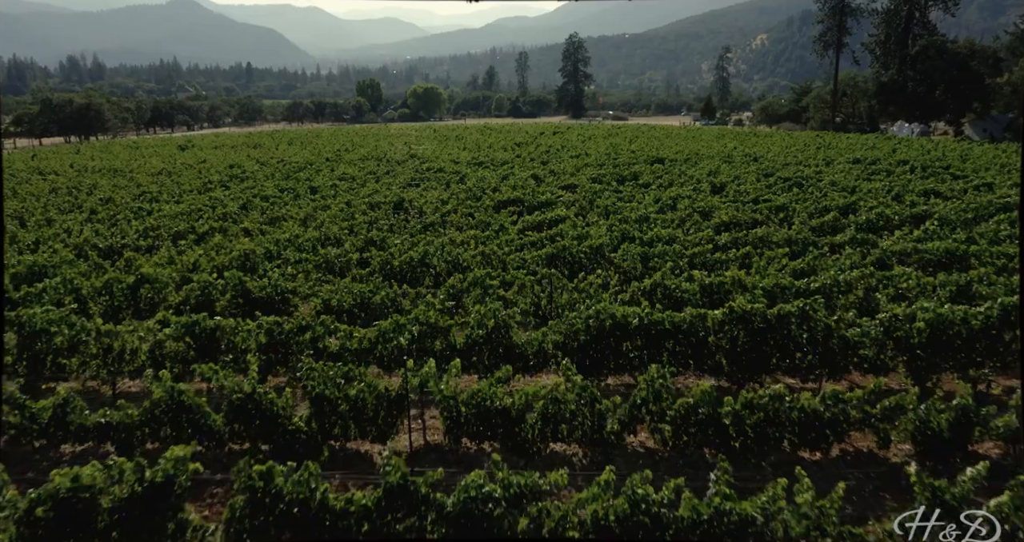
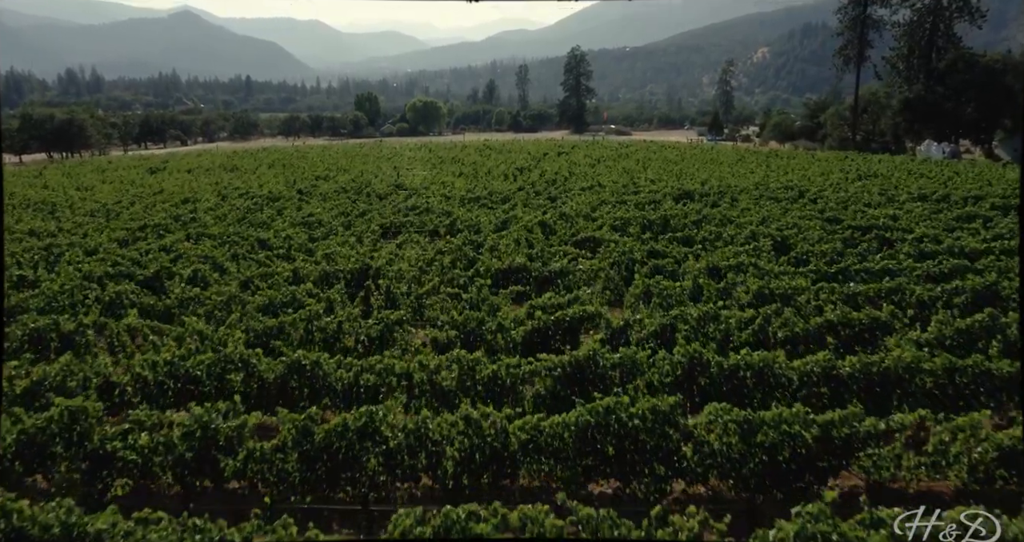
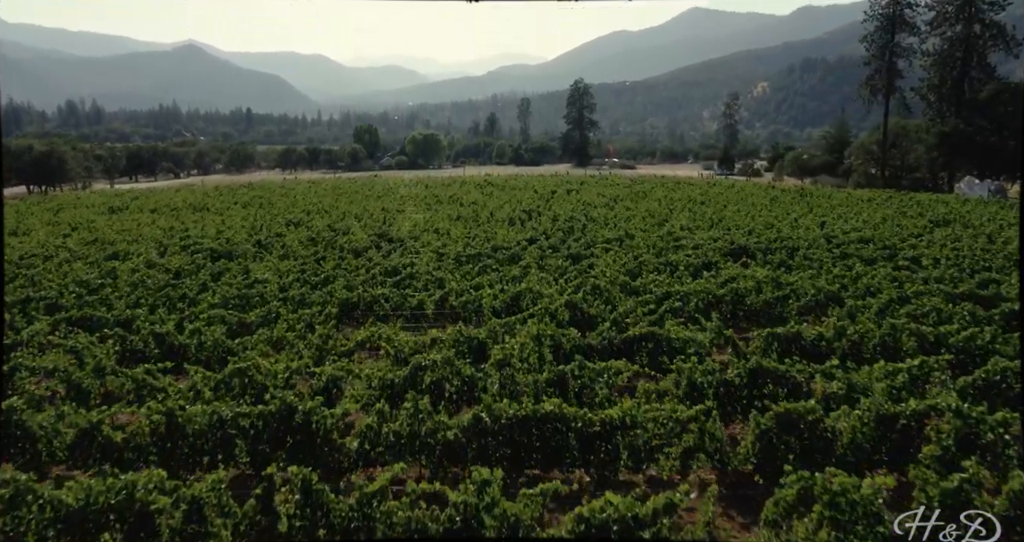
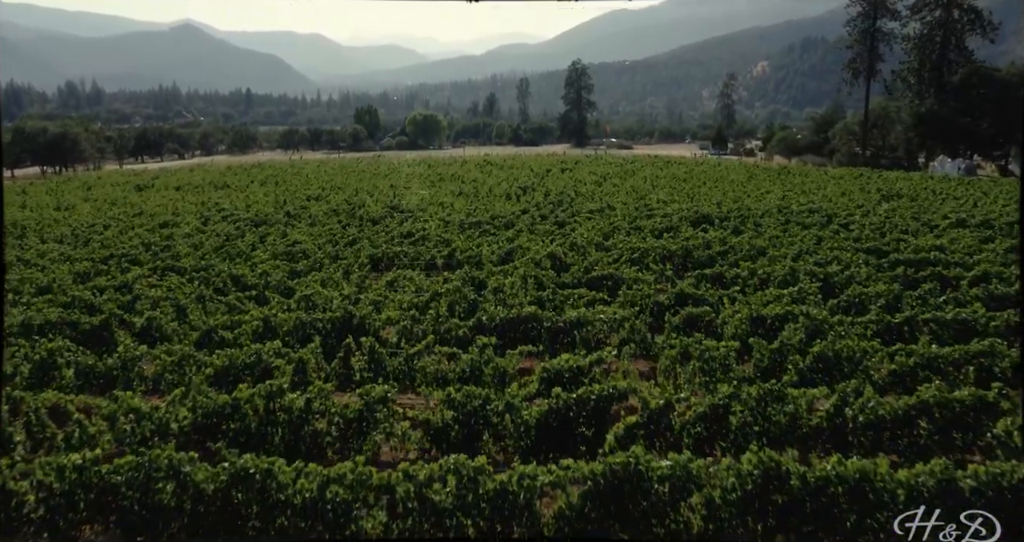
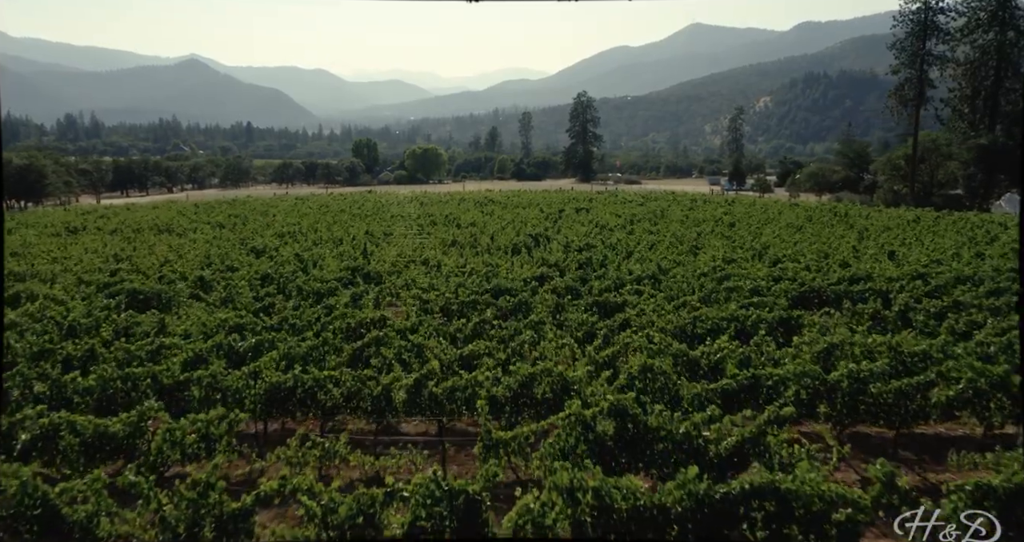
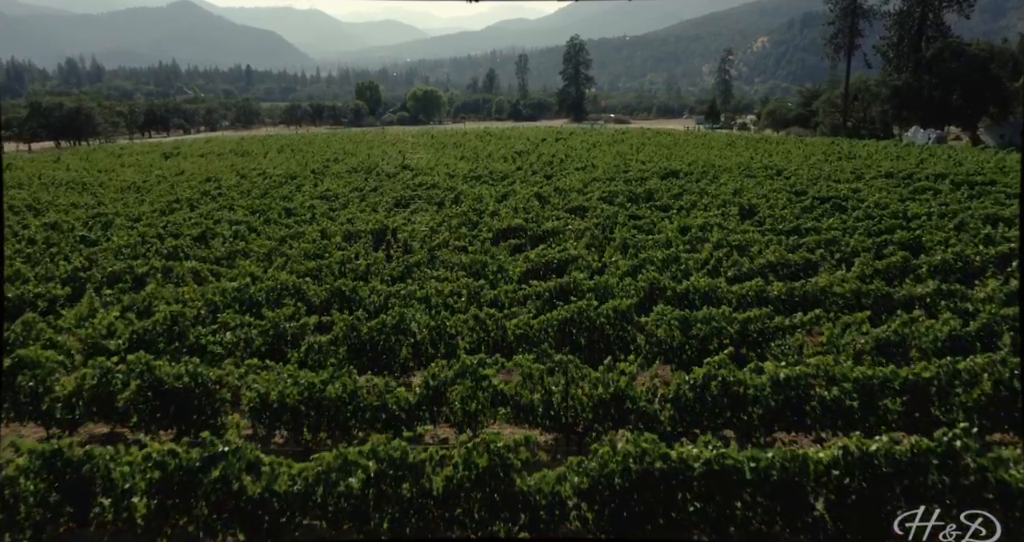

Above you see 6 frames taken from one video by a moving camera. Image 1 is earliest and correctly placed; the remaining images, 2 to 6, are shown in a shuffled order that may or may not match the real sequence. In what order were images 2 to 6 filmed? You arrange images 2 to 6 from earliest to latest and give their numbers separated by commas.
6, 2, 4, 3, 5
